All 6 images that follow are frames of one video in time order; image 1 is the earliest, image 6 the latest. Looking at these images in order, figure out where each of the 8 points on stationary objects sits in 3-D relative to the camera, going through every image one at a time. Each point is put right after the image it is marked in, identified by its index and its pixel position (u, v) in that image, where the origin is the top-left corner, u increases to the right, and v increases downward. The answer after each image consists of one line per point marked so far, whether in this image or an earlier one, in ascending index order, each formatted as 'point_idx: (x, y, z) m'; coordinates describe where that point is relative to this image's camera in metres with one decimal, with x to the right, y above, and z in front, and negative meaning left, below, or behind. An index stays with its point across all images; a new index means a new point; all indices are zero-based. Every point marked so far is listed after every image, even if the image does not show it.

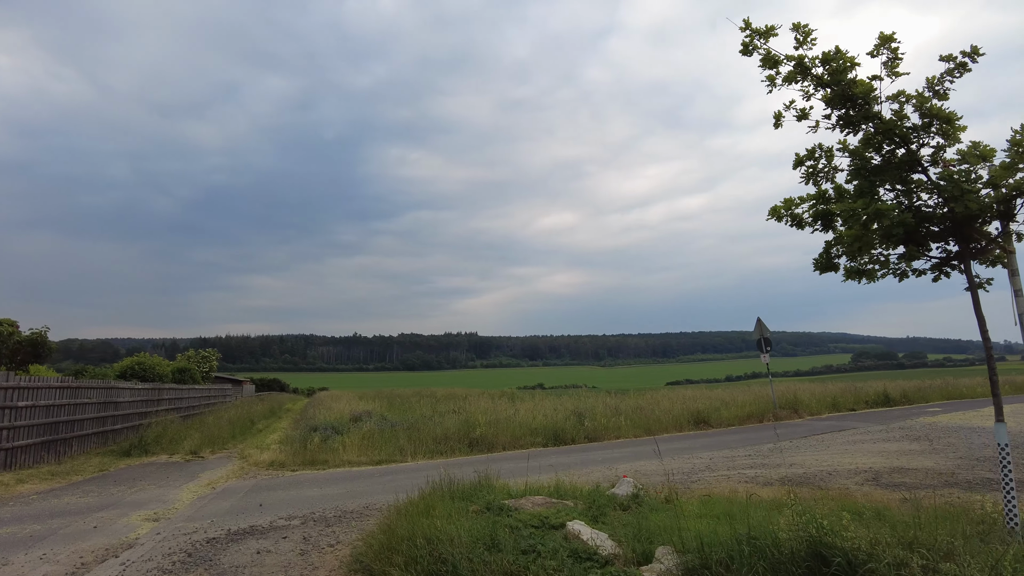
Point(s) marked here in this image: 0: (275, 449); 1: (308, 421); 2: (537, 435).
0: (-5.2, -3.6, +14.3) m
1: (-6.3, -4.1, +19.8) m
2: (+0.5, -3.1, +13.4) m
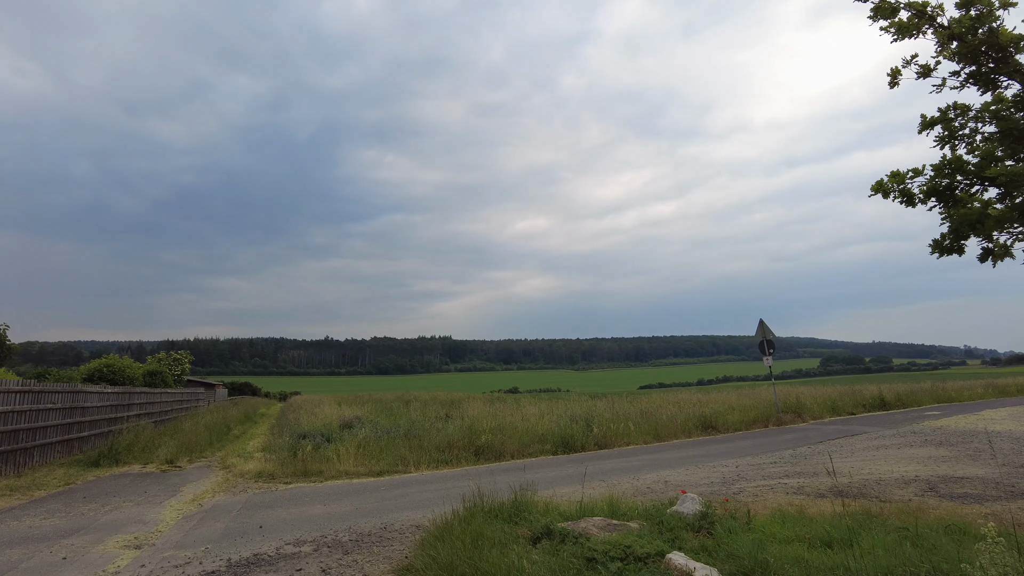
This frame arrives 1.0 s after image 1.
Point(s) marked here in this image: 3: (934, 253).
0: (-5.1, -3.5, +13.2) m
1: (-6.4, -4.0, +18.6) m
2: (+0.6, -3.0, +12.6) m
3: (+2.9, +0.2, +4.4) m
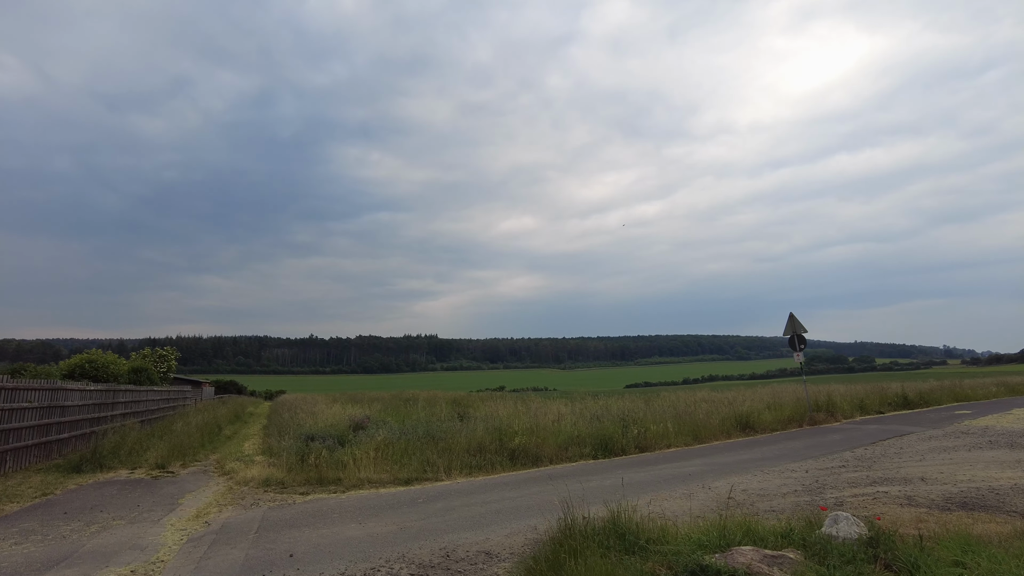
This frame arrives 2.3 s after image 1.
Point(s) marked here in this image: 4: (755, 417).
0: (-4.6, -3.2, +11.9) m
1: (-6.0, -3.7, +17.3) m
2: (+1.2, -2.7, +11.3) m
3: (+3.6, +0.5, +3.3) m
4: (+5.8, -3.1, +15.4) m
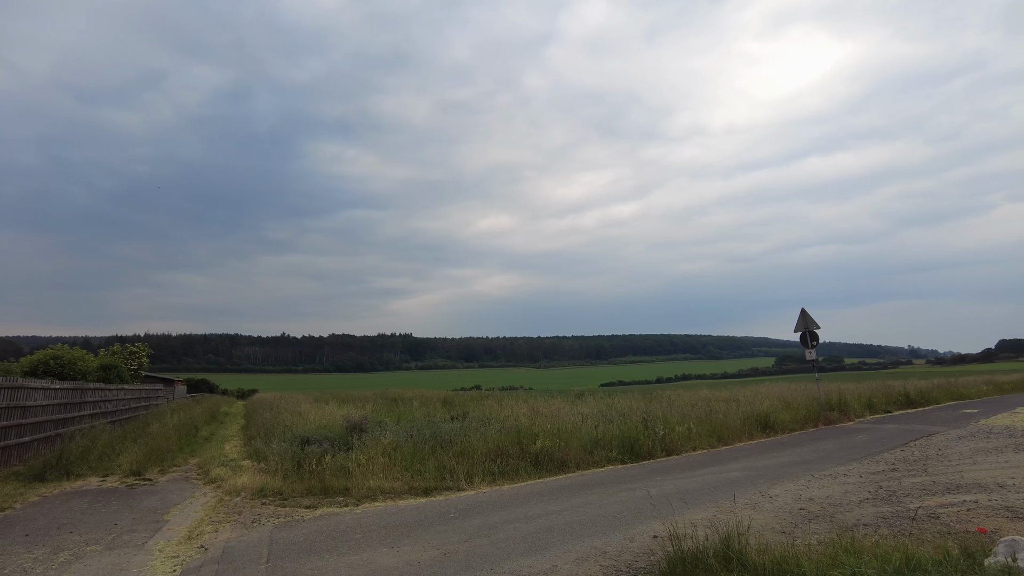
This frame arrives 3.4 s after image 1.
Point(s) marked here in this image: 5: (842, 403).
0: (-4.3, -3.0, +10.7) m
1: (-5.9, -3.5, +16.1) m
2: (+1.5, -2.6, +10.4) m
3: (+4.3, +0.6, +2.4) m
4: (+5.9, -2.9, +14.6) m
5: (+9.3, -3.2, +18.3) m
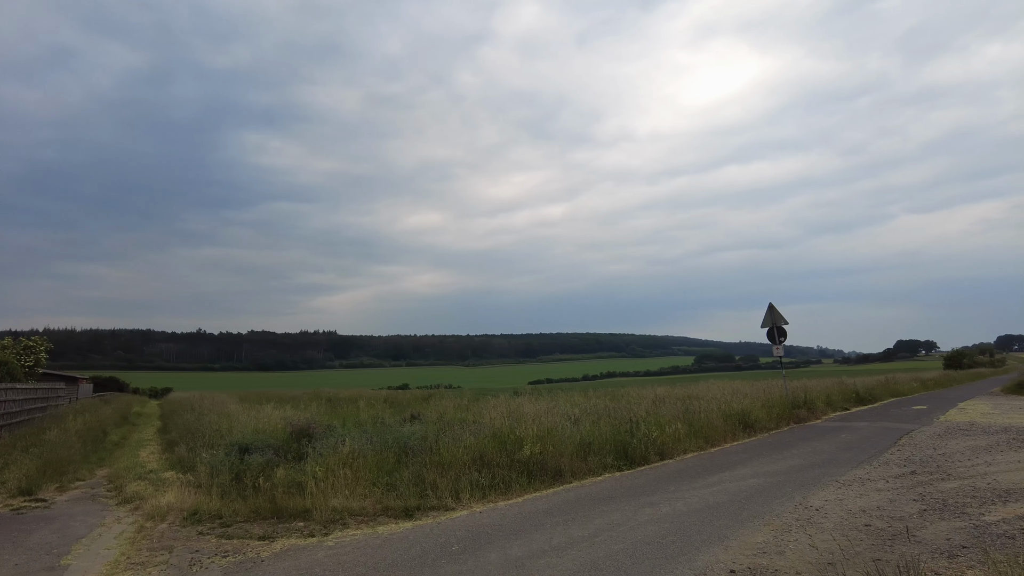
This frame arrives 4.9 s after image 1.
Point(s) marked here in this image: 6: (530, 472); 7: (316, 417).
0: (-4.6, -2.7, +8.9) m
1: (-6.8, -3.2, +14.0) m
2: (+1.2, -2.3, +9.2) m
3: (+4.9, +0.8, +1.6) m
4: (+5.1, -2.7, +13.9) m
5: (+8.1, -3.1, +17.9) m
6: (+0.2, -2.2, +8.0) m
7: (-4.1, -2.6, +13.4) m
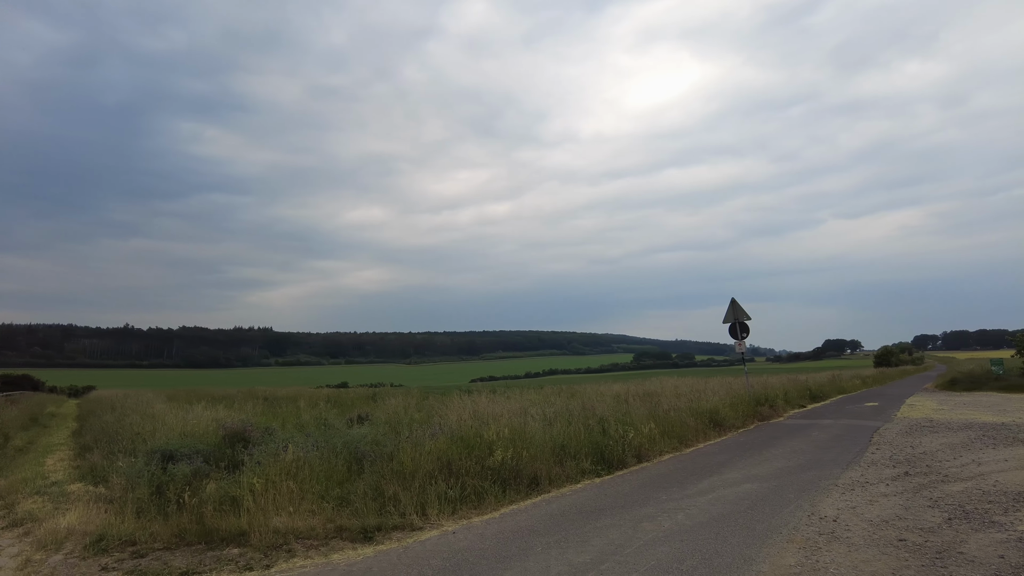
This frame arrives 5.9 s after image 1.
0: (-5.0, -2.4, +7.6) m
1: (-7.6, -2.9, +12.5) m
2: (+0.8, -2.2, +8.4) m
3: (+5.1, +0.9, +1.0) m
4: (+4.3, -2.6, +13.4) m
5: (+6.9, -3.0, +17.6) m
6: (-0.1, -2.1, +7.0) m
7: (-4.8, -2.4, +12.0) m
